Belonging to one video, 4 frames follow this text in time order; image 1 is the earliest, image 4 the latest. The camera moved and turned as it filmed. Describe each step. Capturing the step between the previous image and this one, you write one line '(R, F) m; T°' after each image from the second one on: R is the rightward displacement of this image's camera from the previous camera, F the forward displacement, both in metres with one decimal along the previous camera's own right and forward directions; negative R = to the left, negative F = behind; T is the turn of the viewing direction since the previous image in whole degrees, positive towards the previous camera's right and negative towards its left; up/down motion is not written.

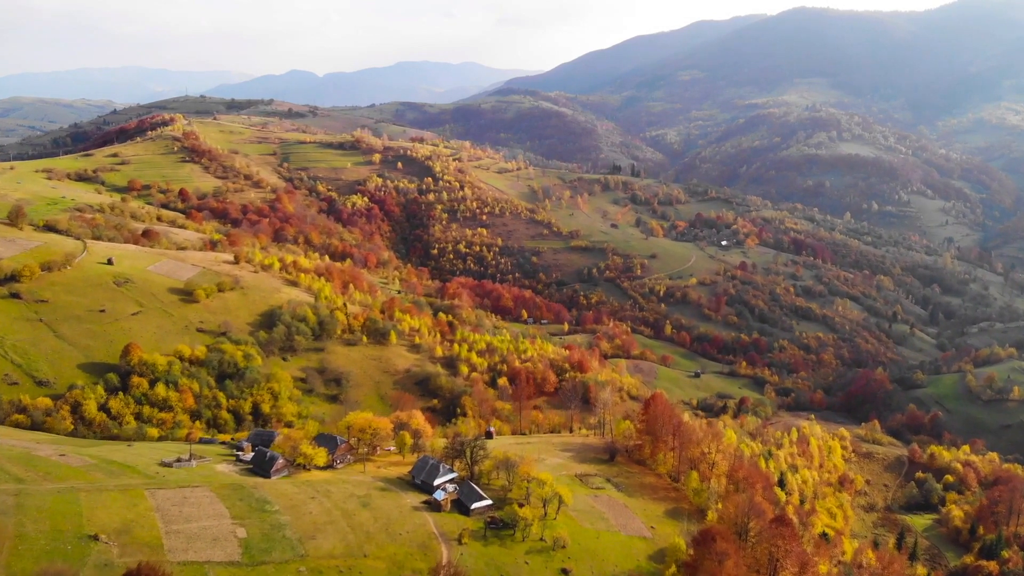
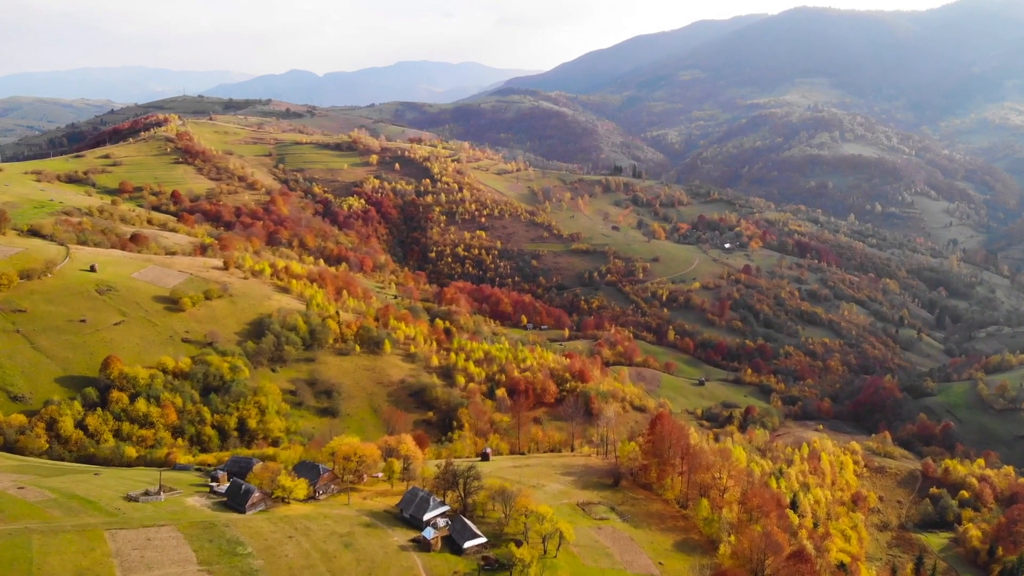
(+0.2, +3.0) m; 0°
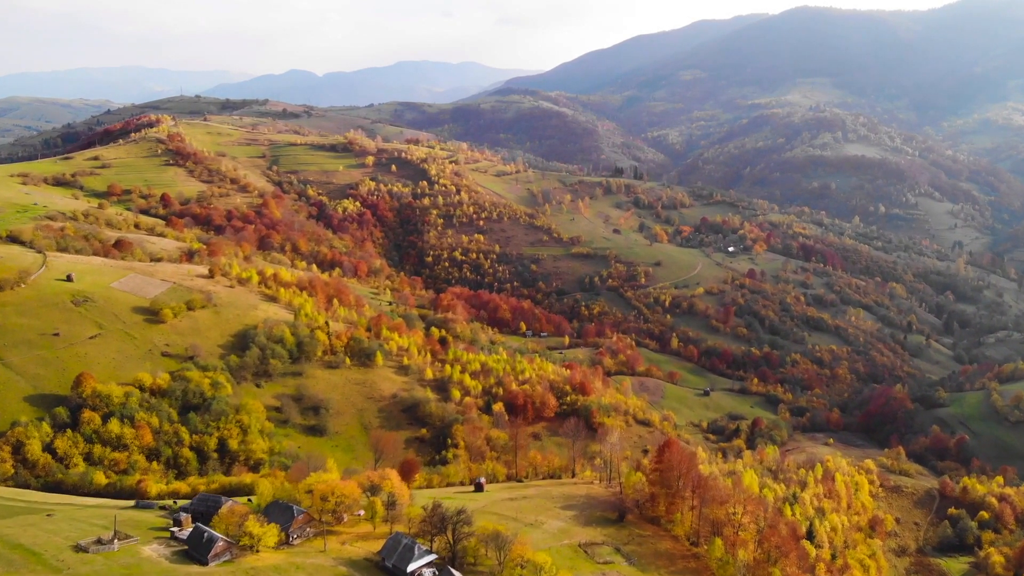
(+0.3, +3.7) m; 0°
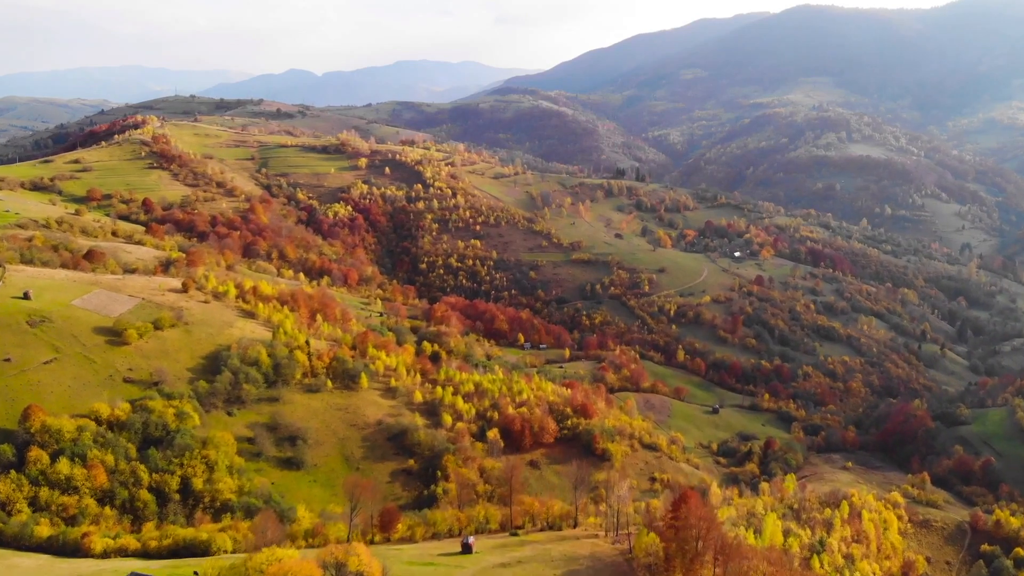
(+0.5, +5.9) m; 0°
